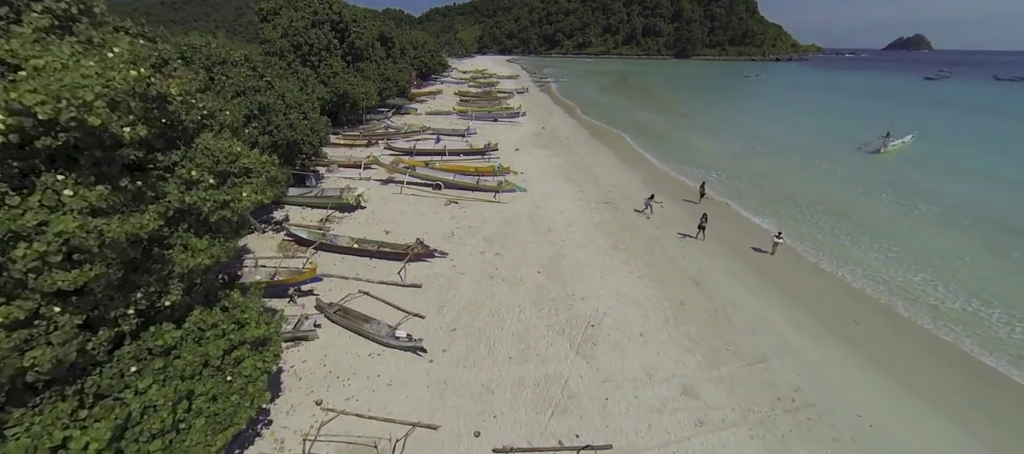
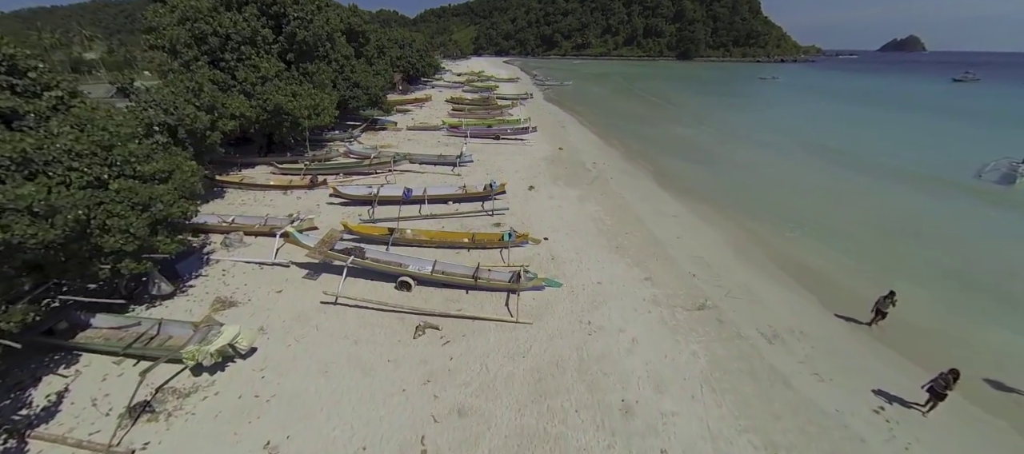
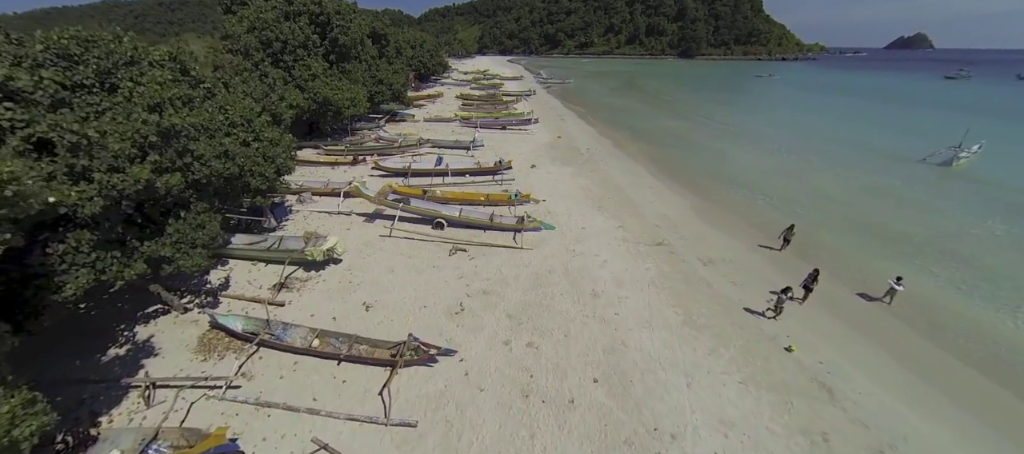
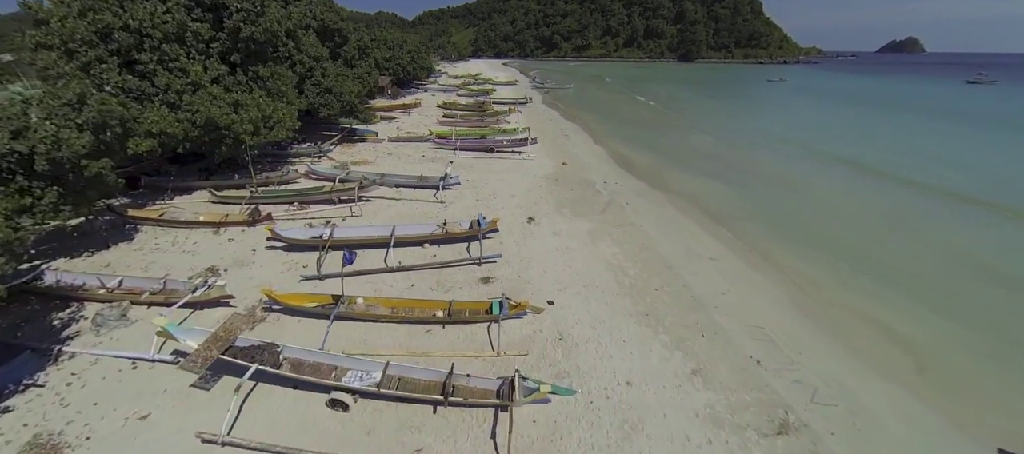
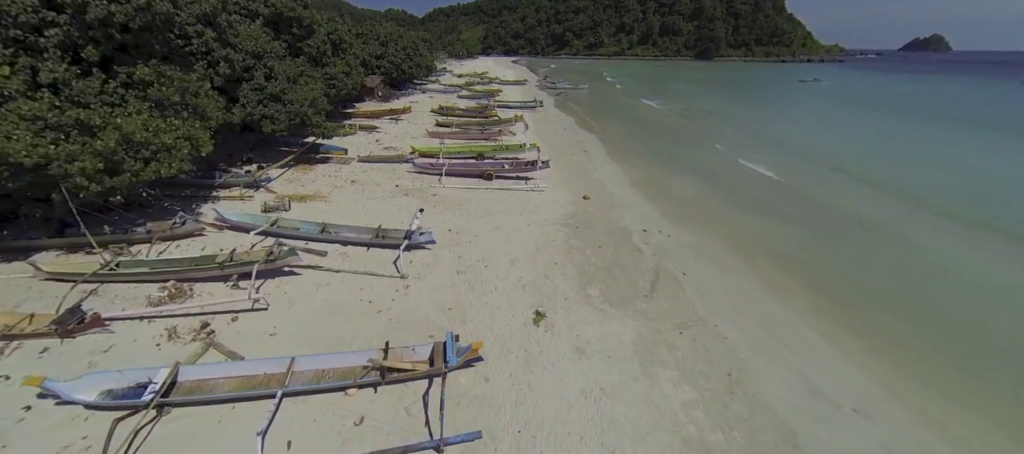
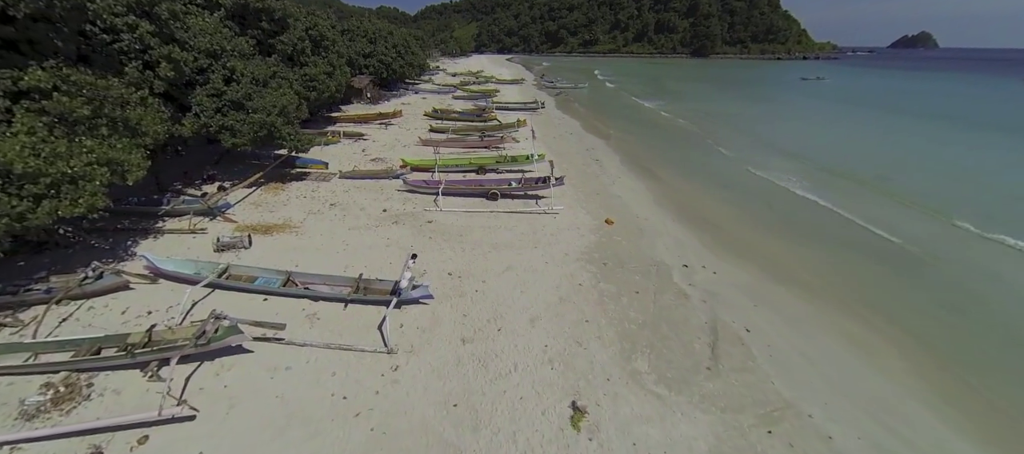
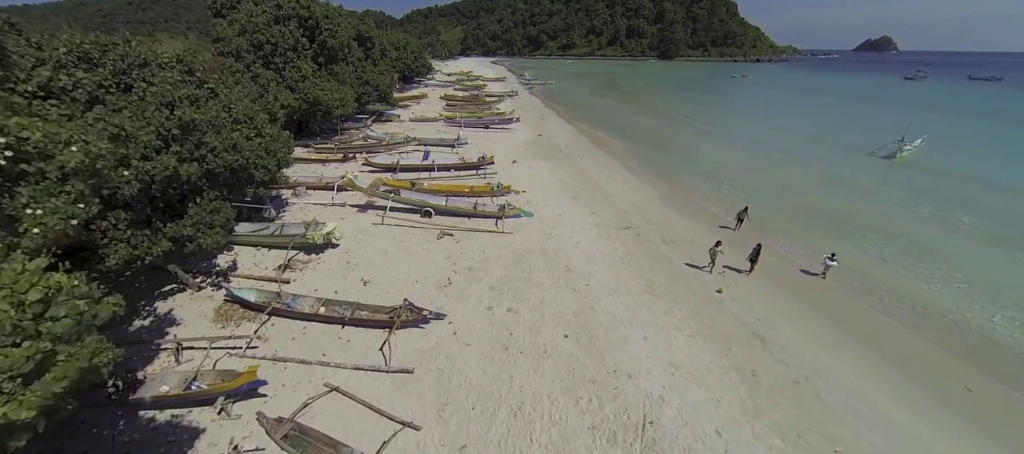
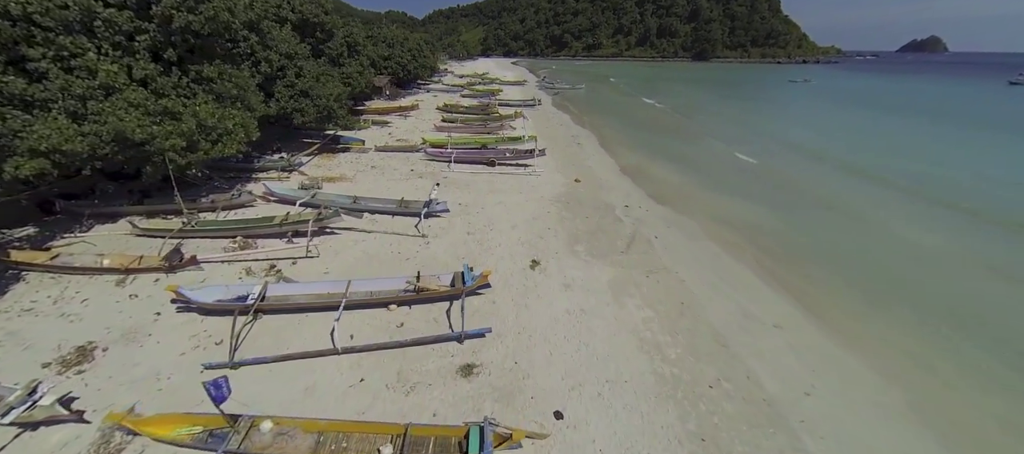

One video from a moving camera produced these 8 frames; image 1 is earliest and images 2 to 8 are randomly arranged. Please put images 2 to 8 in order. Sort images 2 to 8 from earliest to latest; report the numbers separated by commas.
7, 3, 2, 4, 8, 5, 6
